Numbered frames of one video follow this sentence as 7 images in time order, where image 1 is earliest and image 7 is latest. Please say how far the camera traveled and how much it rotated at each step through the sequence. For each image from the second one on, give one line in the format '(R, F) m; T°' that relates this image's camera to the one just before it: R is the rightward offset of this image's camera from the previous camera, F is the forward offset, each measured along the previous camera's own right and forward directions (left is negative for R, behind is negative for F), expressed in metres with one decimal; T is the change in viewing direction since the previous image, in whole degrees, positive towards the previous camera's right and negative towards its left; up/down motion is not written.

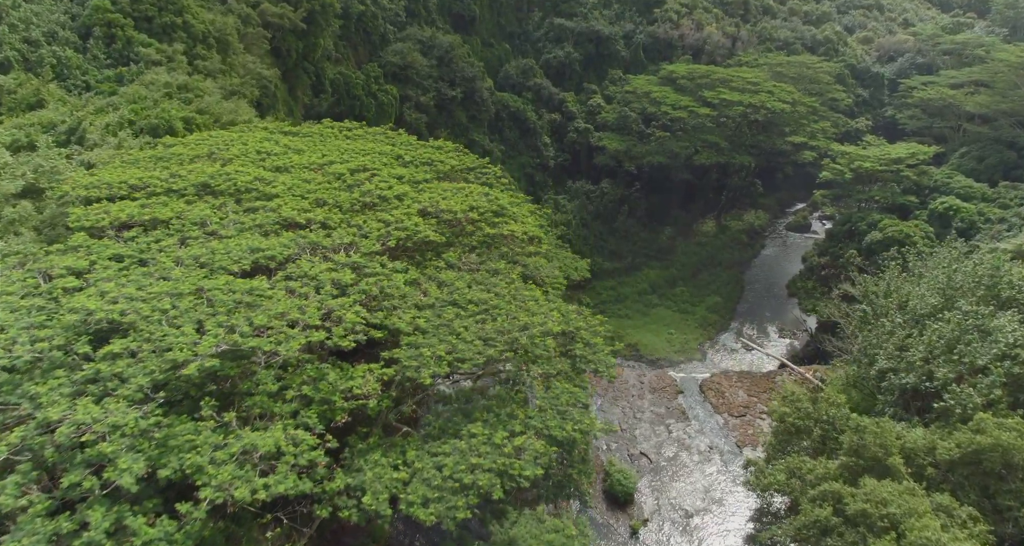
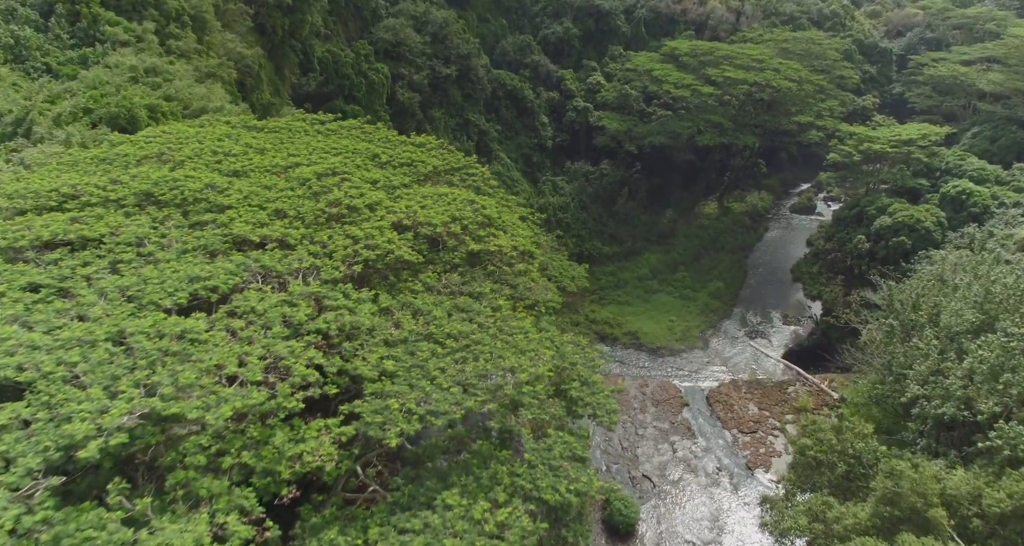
(+0.2, +1.8) m; 0°
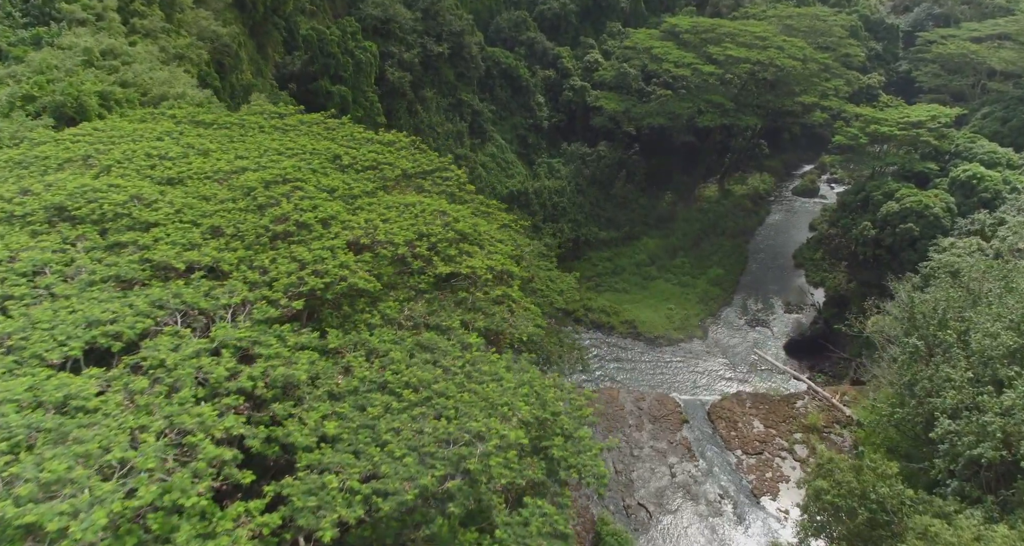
(+0.4, +1.7) m; 0°
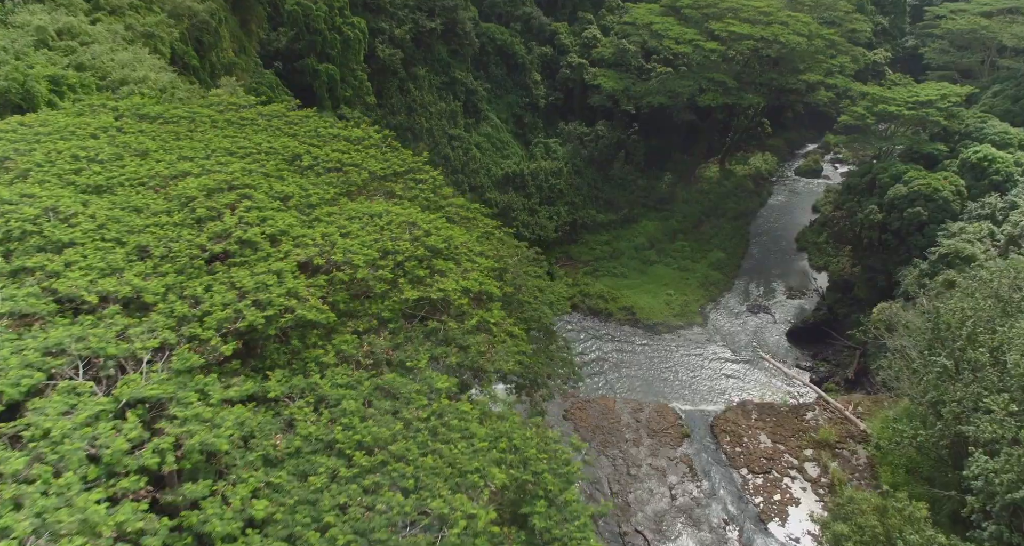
(+0.3, +1.5) m; 0°
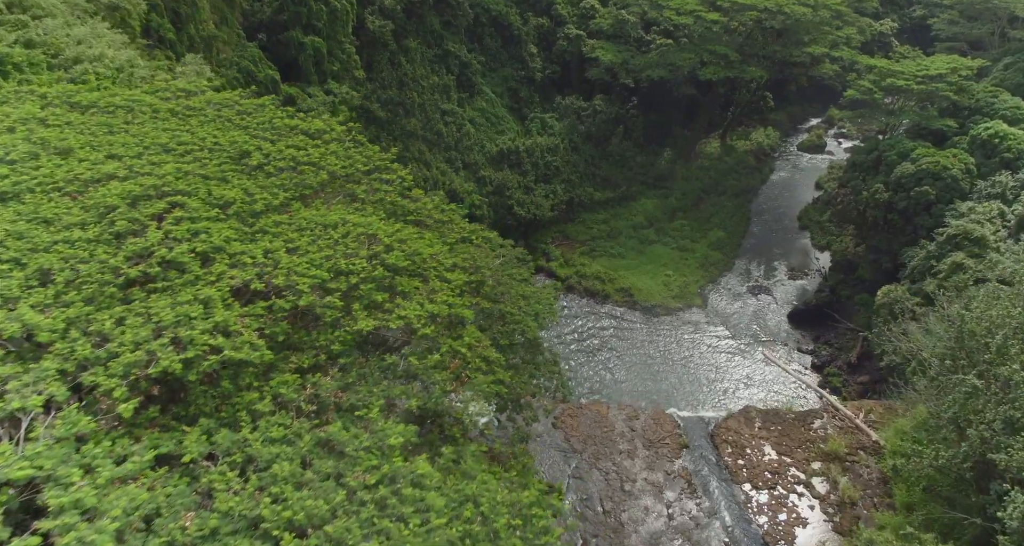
(+0.3, +1.4) m; 0°
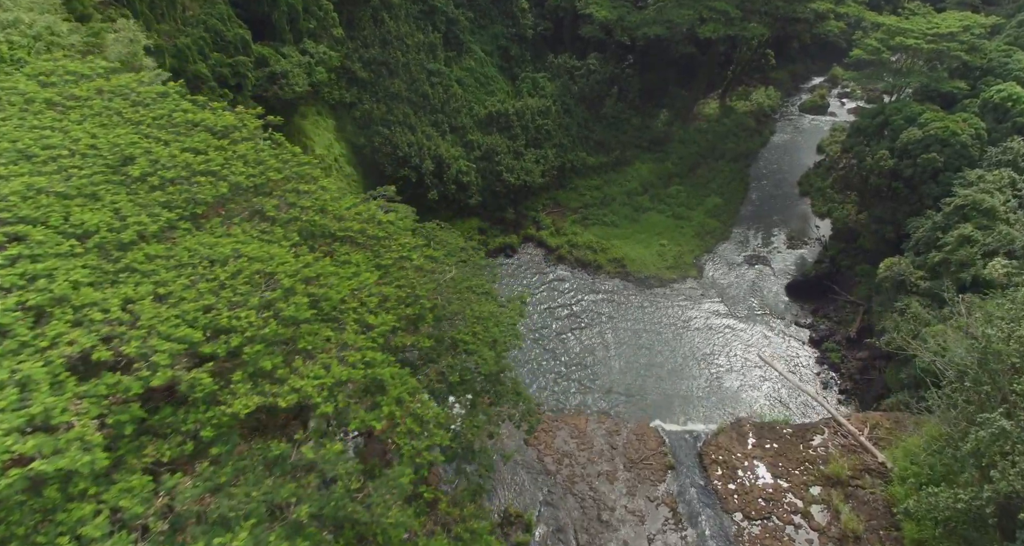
(+0.7, +1.9) m; 0°
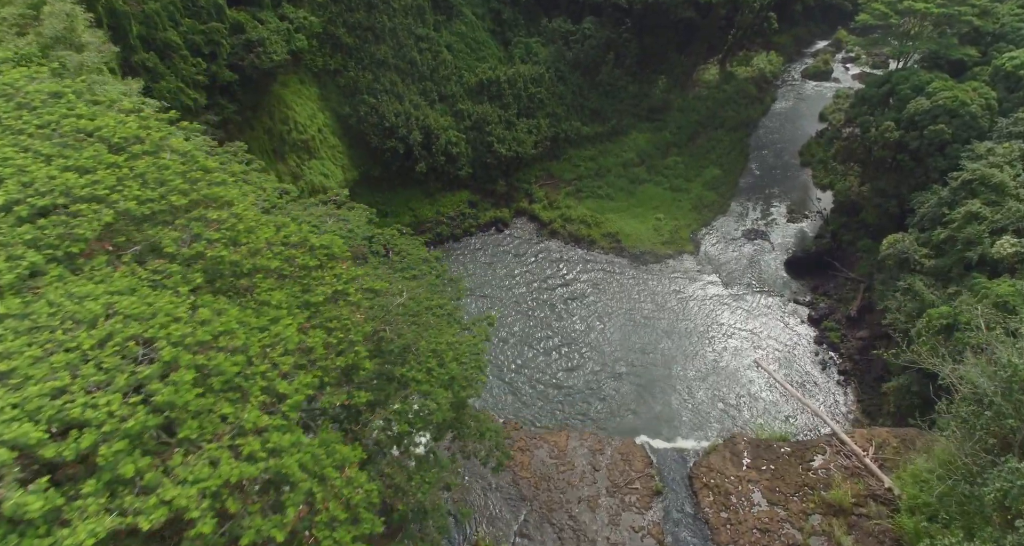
(+0.5, +1.5) m; 0°
